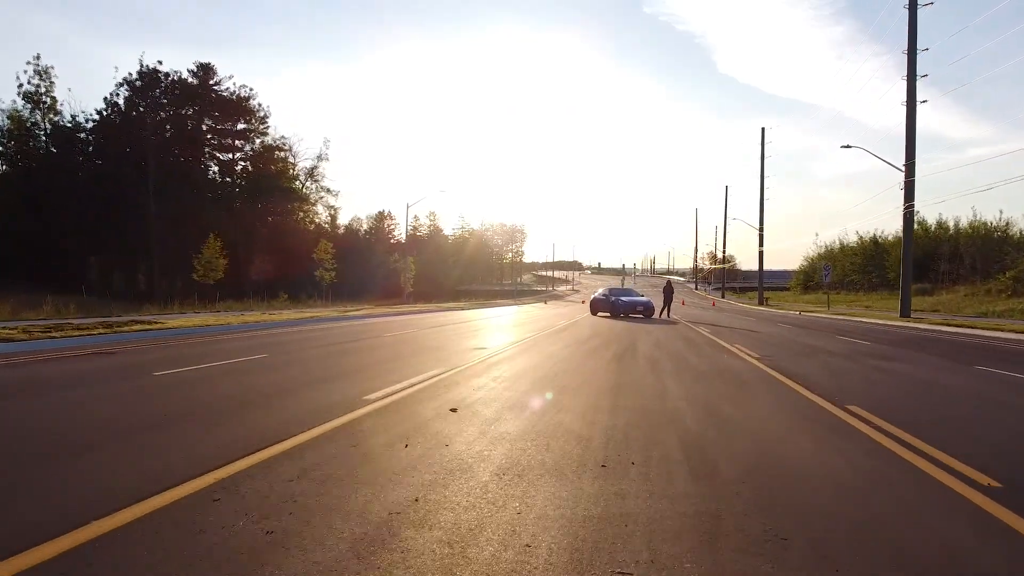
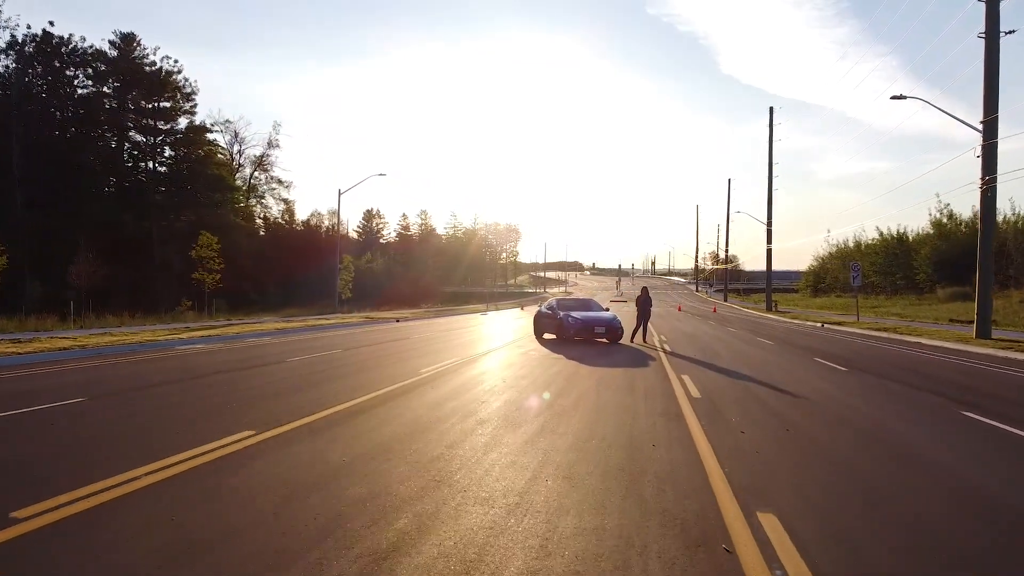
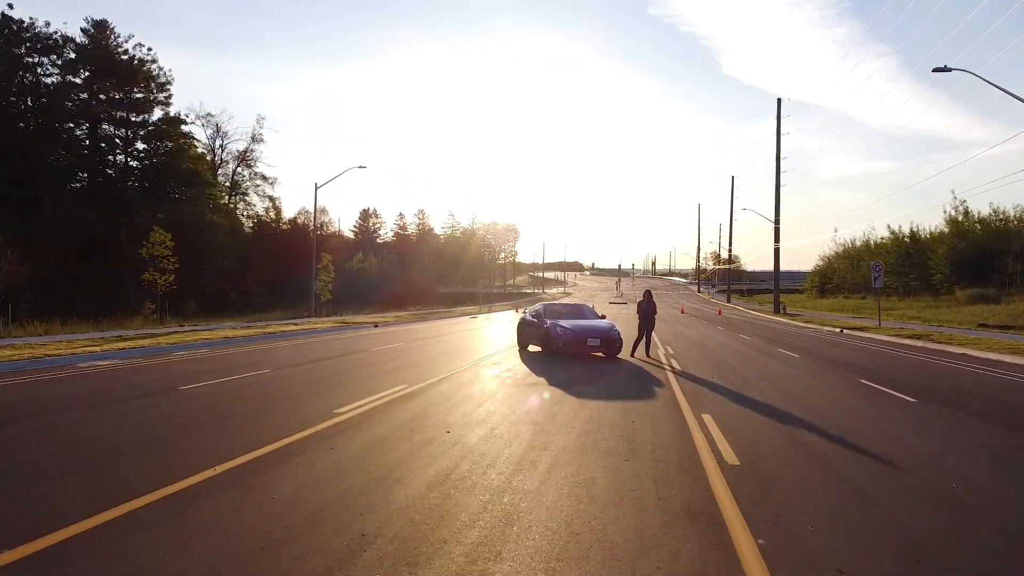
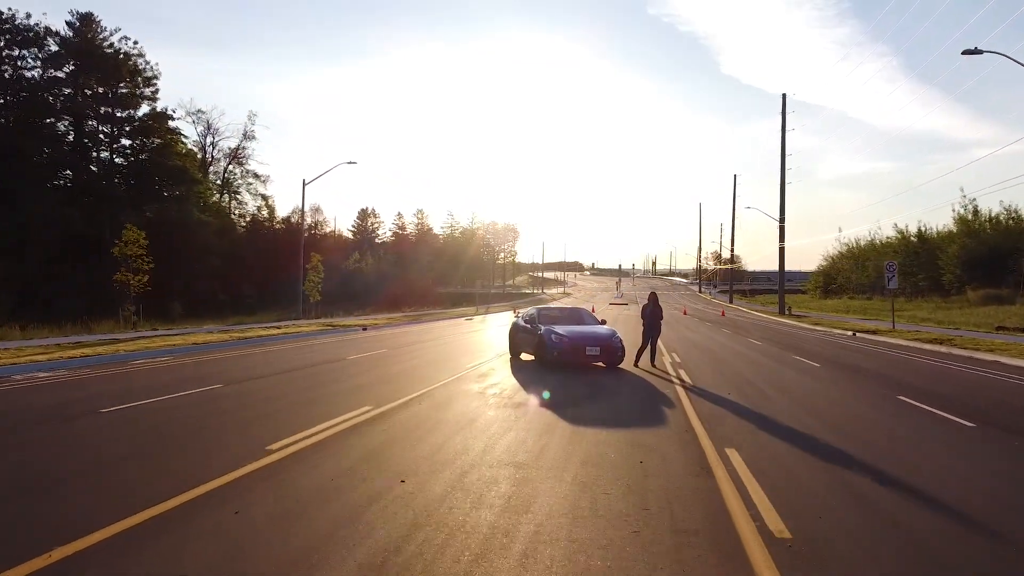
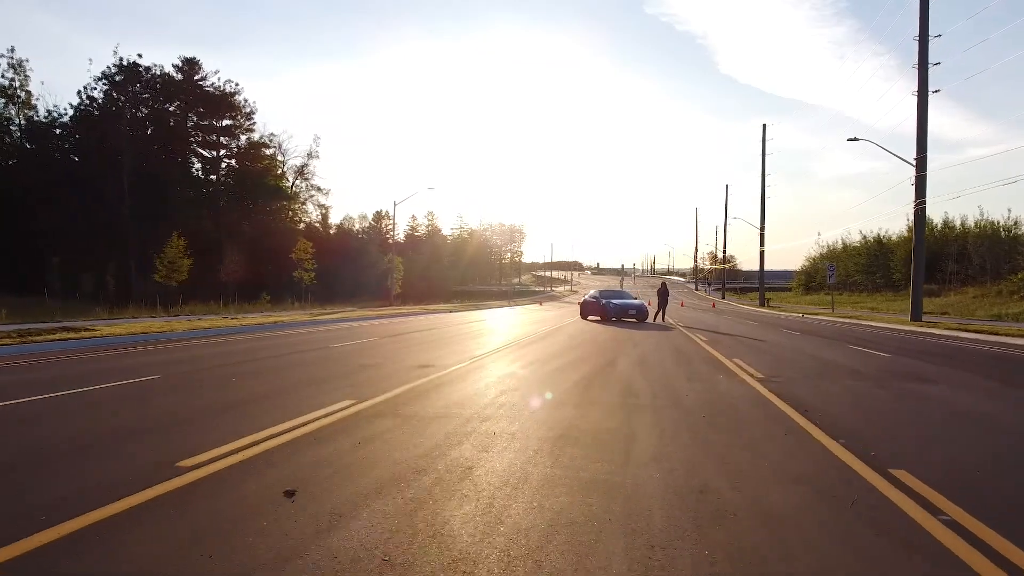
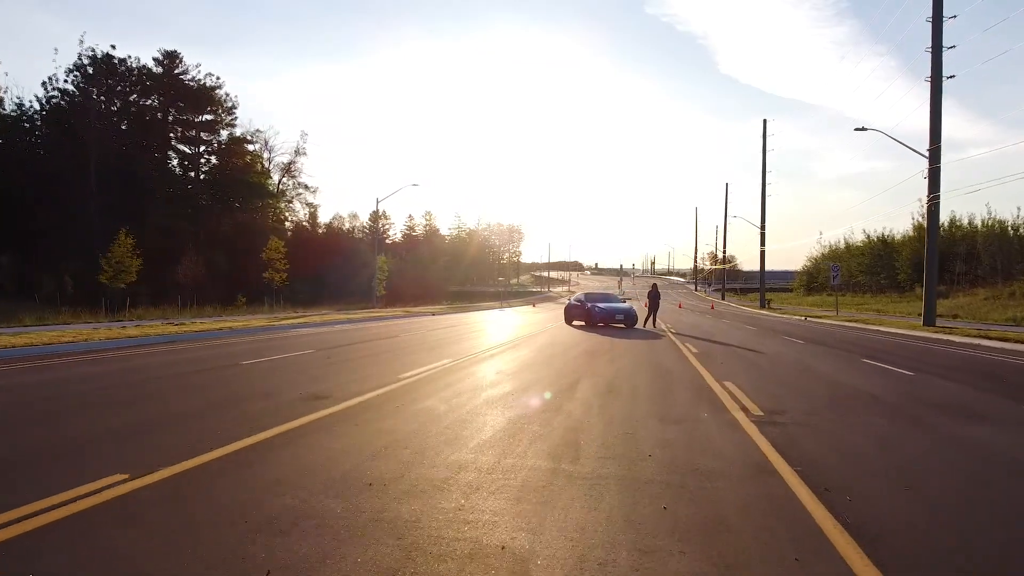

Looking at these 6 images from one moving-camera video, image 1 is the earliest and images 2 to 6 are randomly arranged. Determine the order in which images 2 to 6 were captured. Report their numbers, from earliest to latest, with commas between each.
5, 6, 2, 3, 4
